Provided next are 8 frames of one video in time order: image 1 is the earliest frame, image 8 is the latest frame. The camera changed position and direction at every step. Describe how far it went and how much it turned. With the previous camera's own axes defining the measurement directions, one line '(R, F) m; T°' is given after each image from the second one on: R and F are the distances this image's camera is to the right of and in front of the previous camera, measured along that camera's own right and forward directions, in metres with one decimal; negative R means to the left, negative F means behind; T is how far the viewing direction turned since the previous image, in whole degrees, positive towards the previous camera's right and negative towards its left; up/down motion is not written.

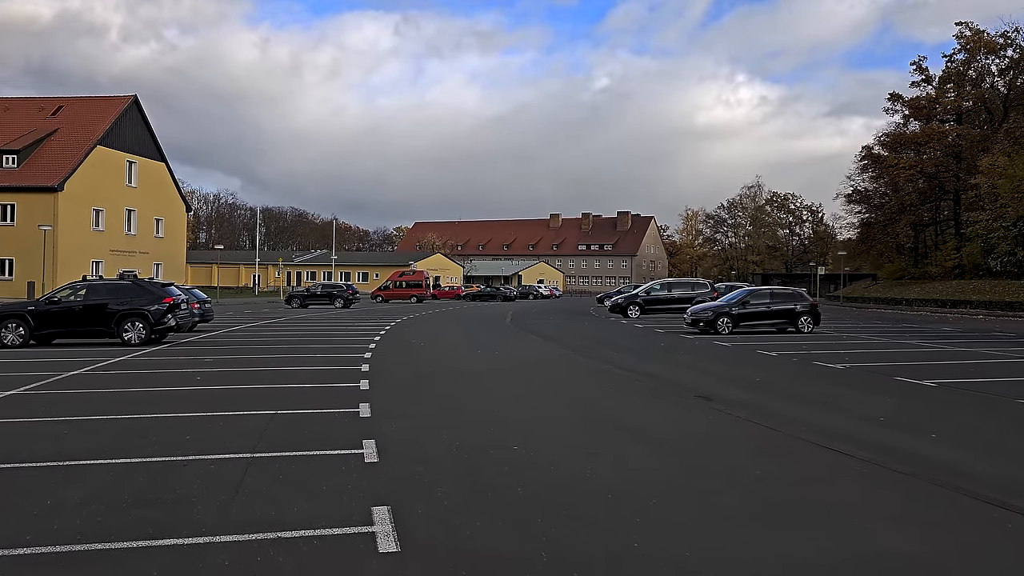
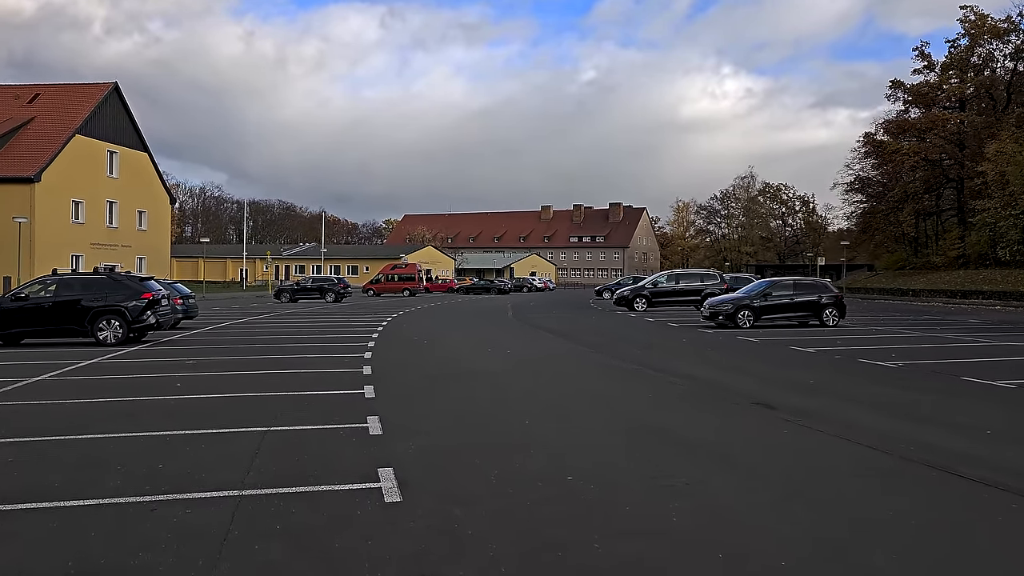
(-0.5, +1.4) m; +1°
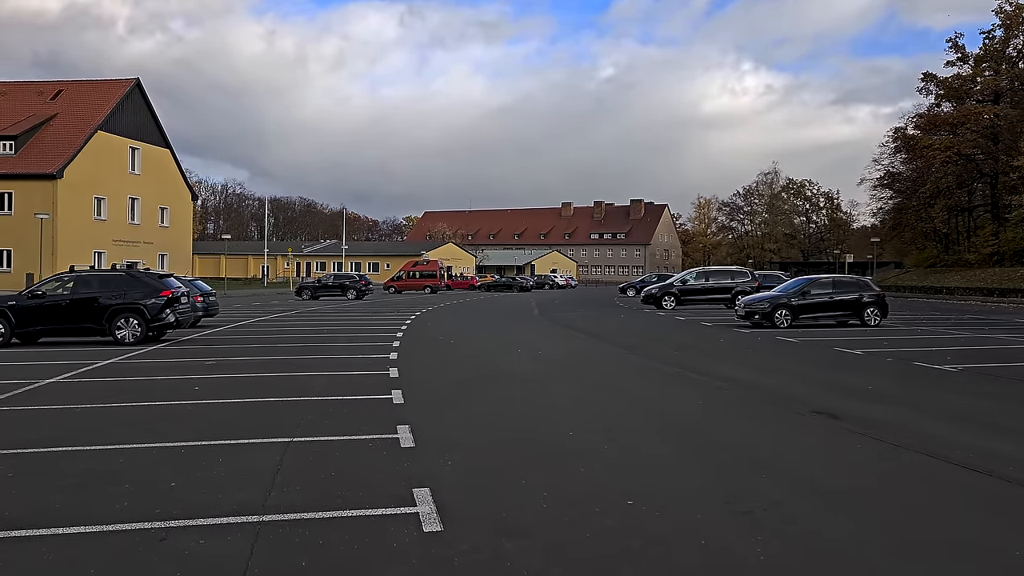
(-0.2, +0.6) m; -1°
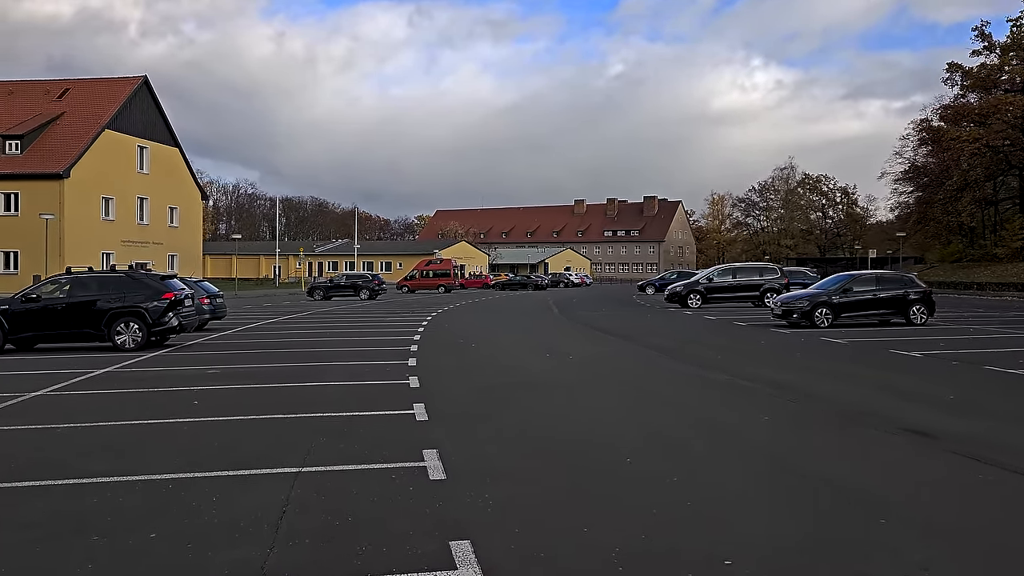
(-0.3, +1.1) m; -1°
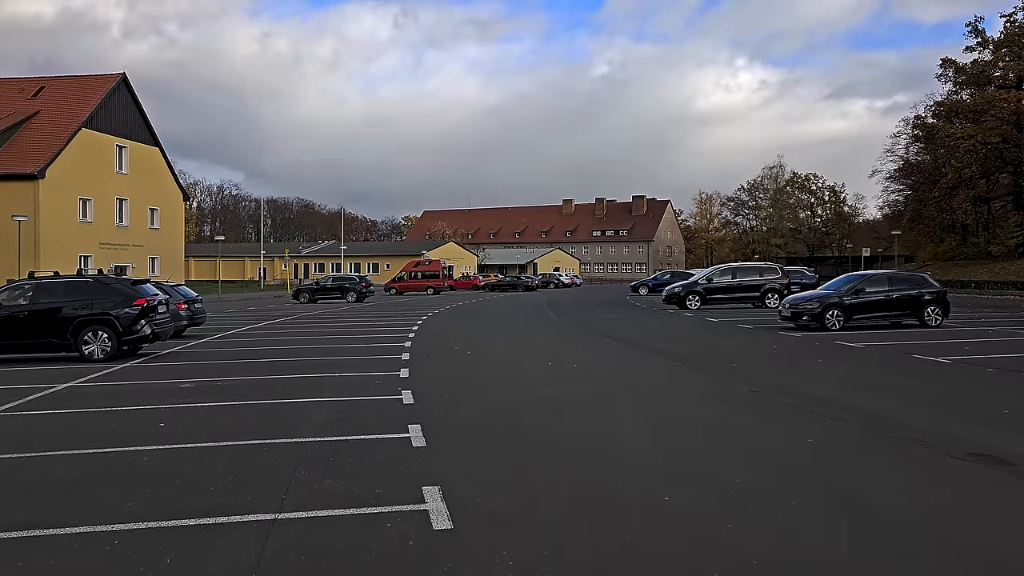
(-0.2, +1.0) m; +1°
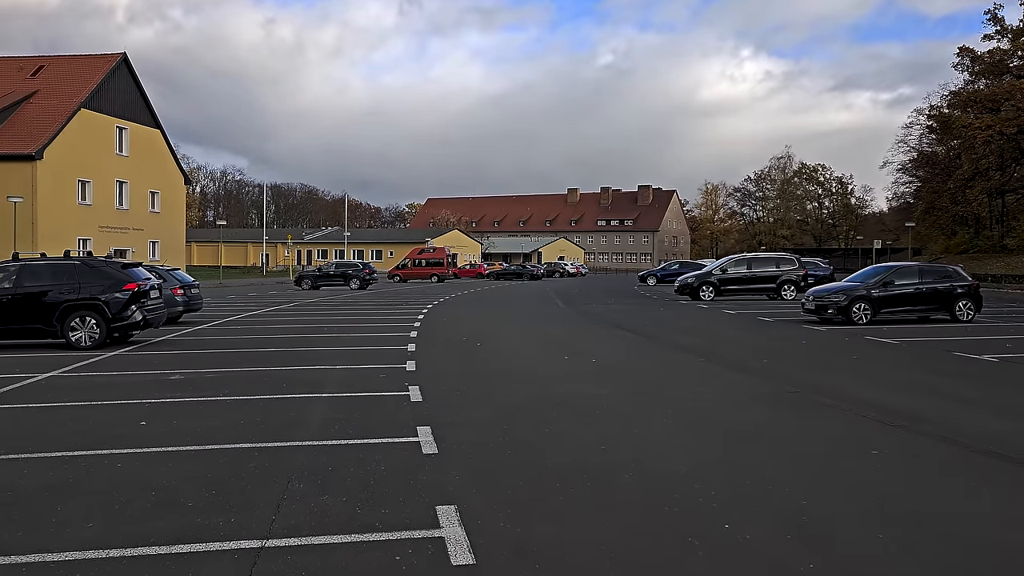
(-0.2, +0.8) m; 0°
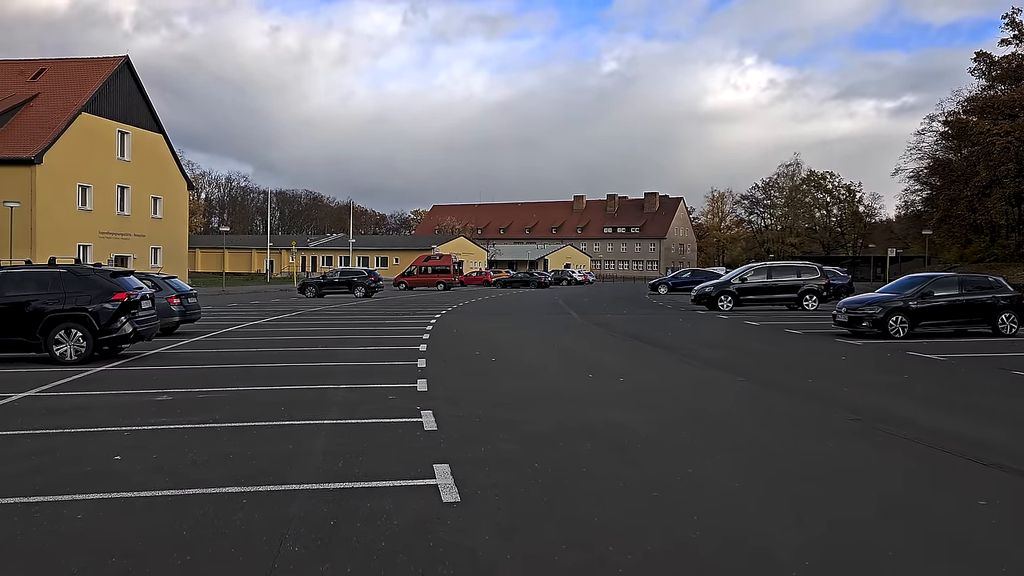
(-0.2, +0.9) m; 0°
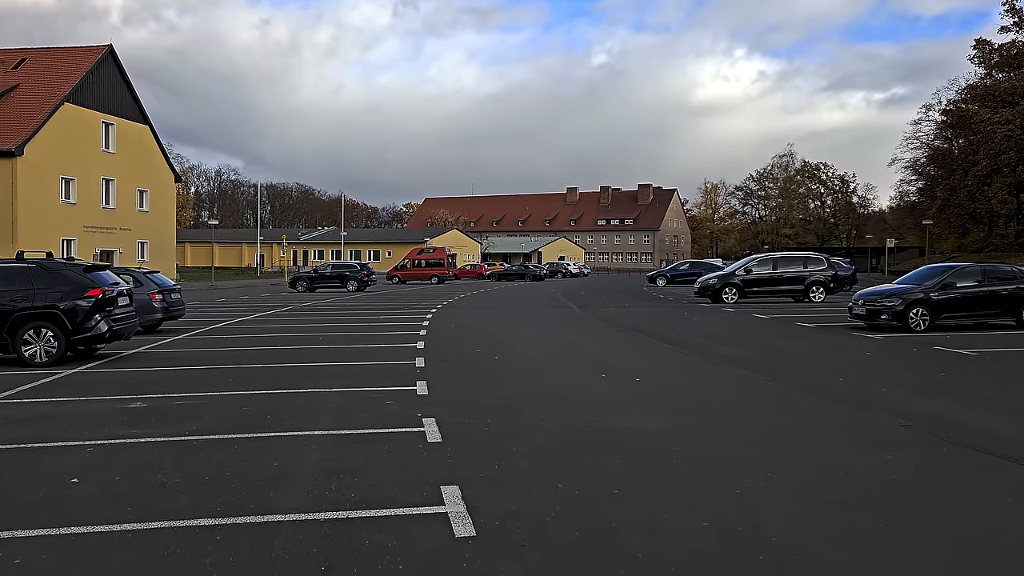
(-0.2, +0.8) m; +1°
